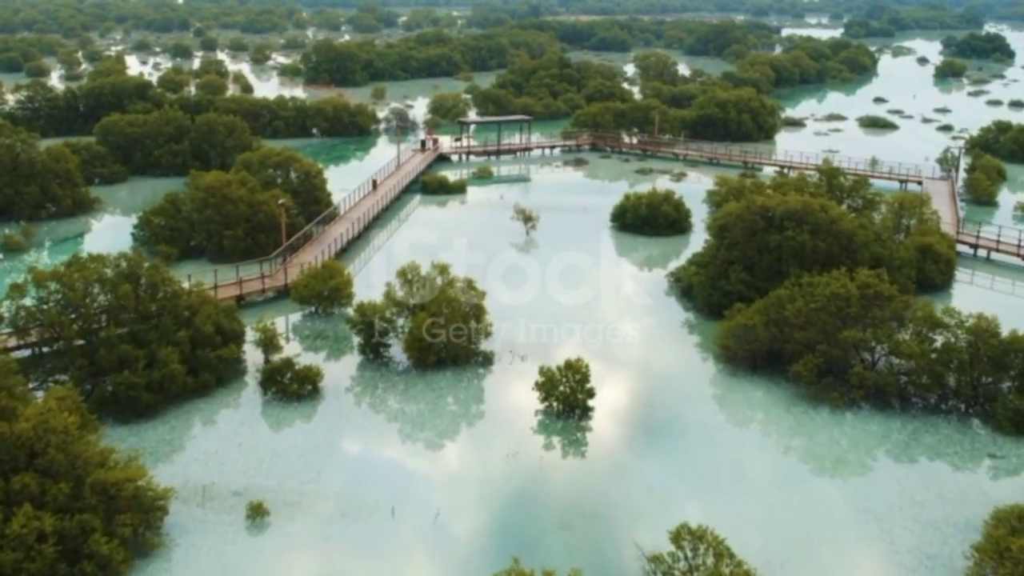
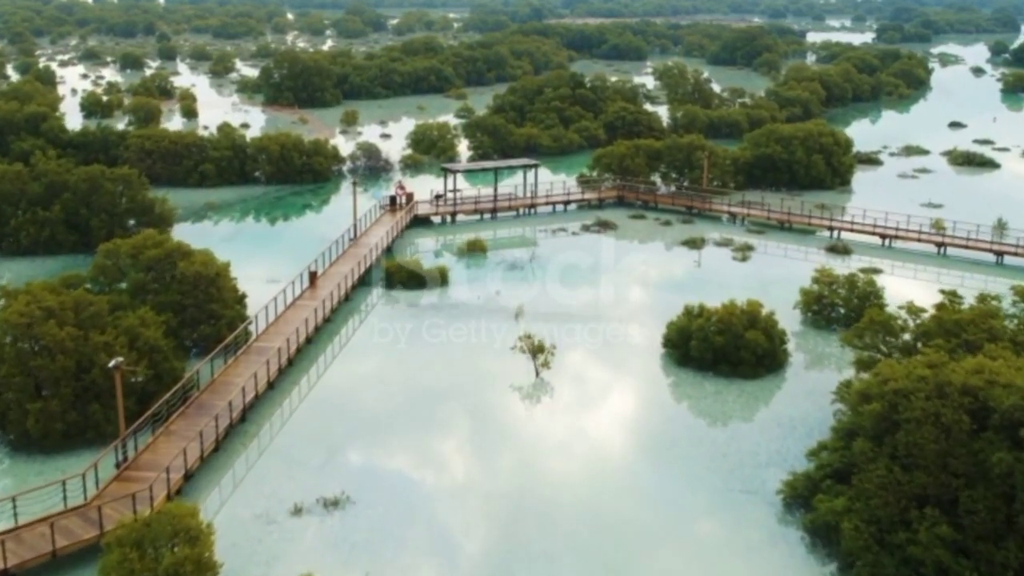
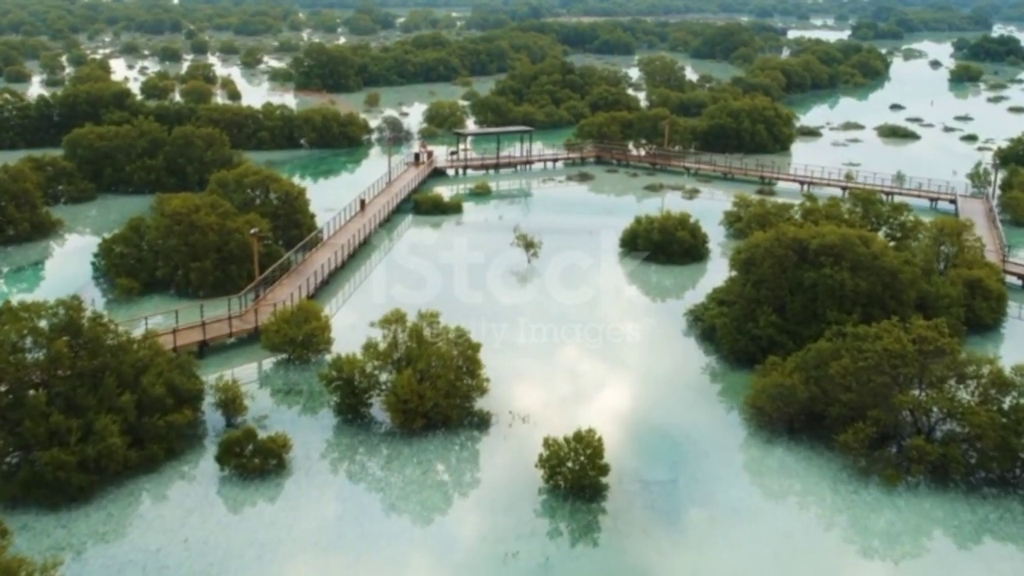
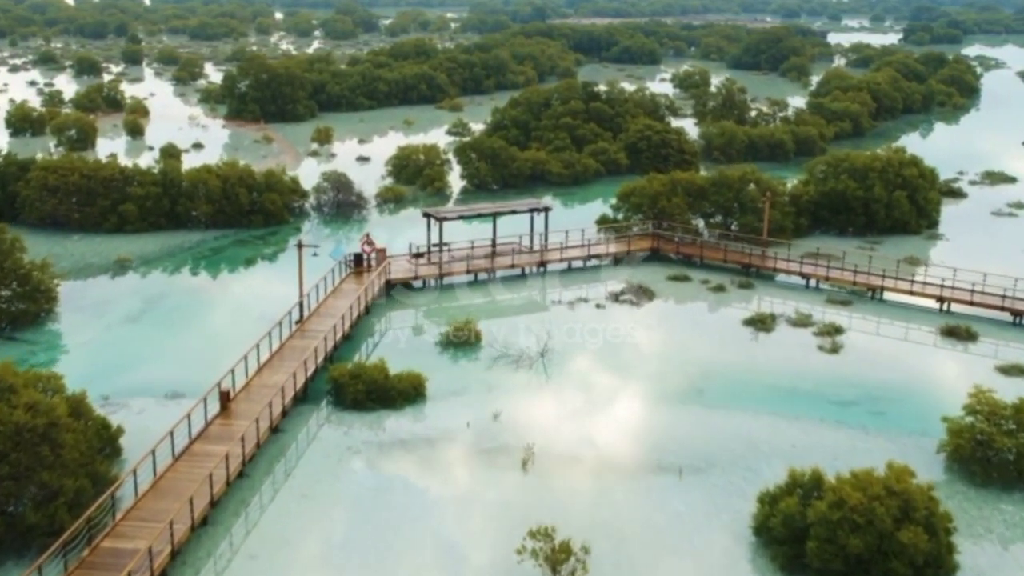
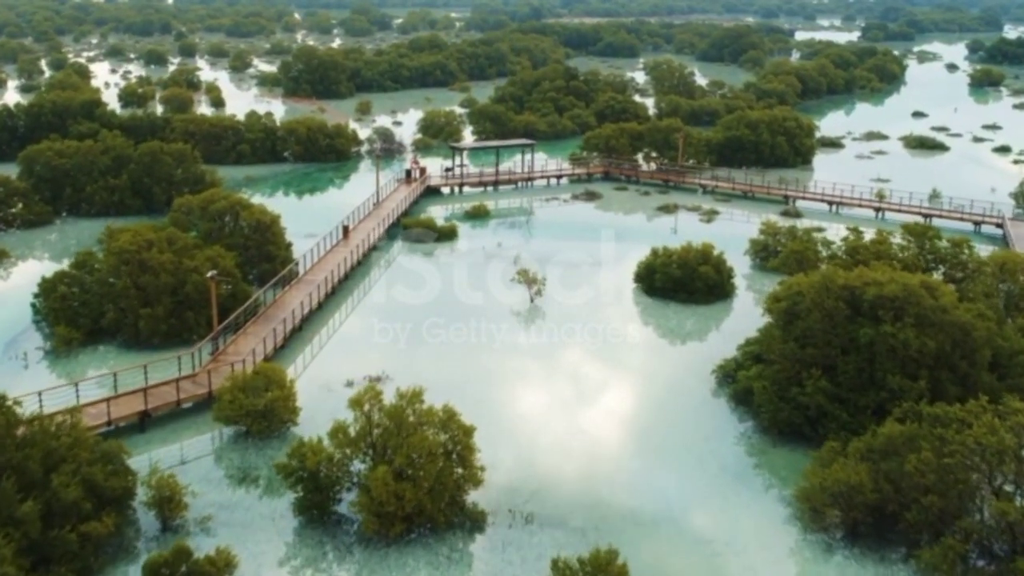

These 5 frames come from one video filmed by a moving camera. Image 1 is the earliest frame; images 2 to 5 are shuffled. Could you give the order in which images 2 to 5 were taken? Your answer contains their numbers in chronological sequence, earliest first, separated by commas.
3, 5, 2, 4
